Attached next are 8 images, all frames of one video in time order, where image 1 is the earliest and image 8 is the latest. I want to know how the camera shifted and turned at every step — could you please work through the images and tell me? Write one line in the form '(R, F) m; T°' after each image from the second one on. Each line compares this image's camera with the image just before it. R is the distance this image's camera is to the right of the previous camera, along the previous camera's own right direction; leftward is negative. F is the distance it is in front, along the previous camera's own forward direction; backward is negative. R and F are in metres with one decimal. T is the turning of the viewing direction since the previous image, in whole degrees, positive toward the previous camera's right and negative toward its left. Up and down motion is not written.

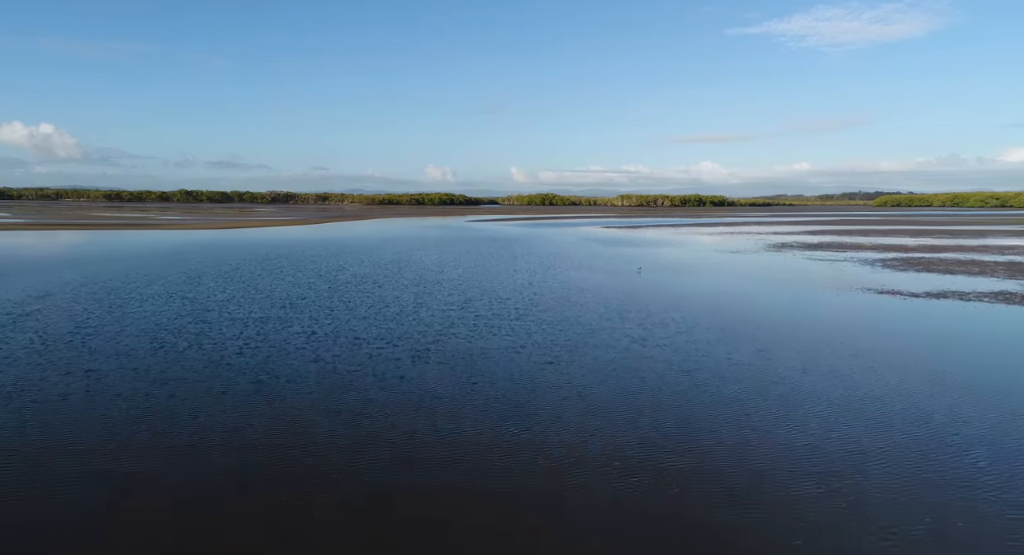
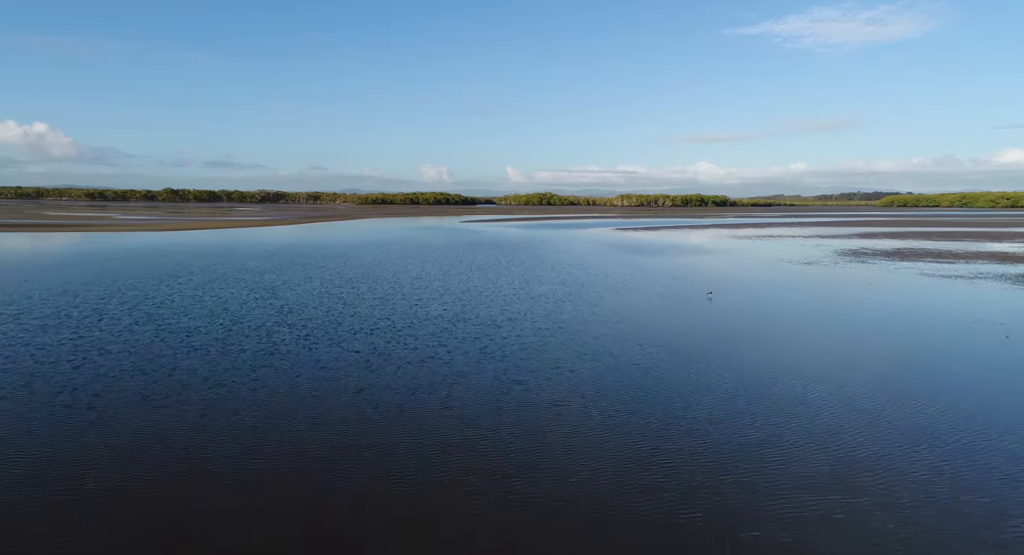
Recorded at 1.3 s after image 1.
(-0.1, +2.6) m; 0°
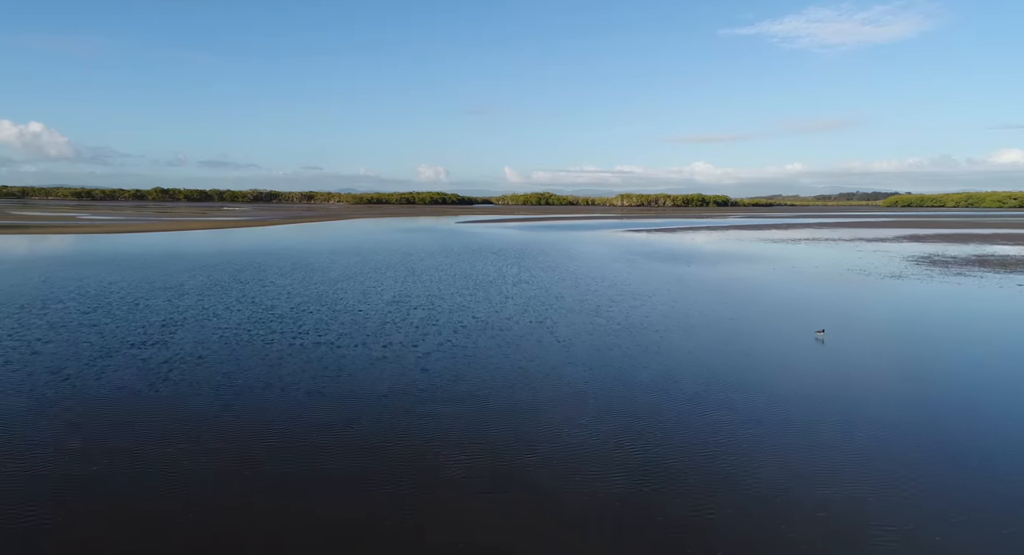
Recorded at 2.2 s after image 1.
(-0.1, +1.8) m; 0°
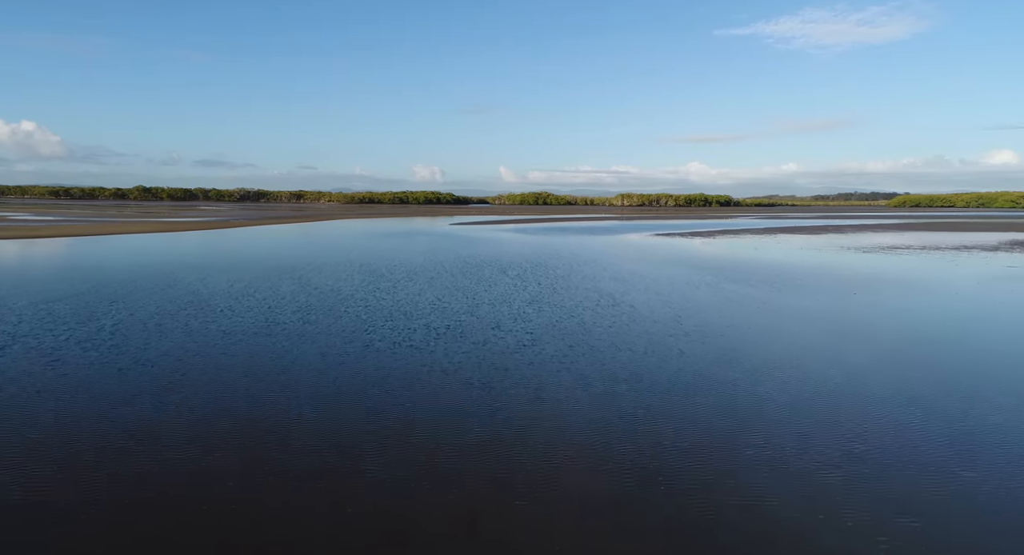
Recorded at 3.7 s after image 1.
(-0.2, +3.1) m; 0°
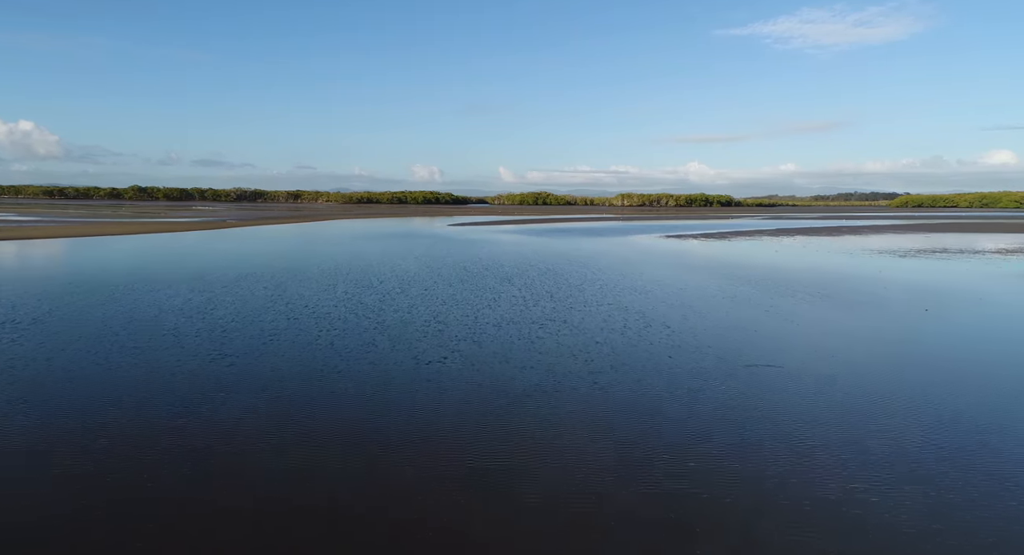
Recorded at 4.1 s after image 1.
(-0.1, +0.8) m; 0°
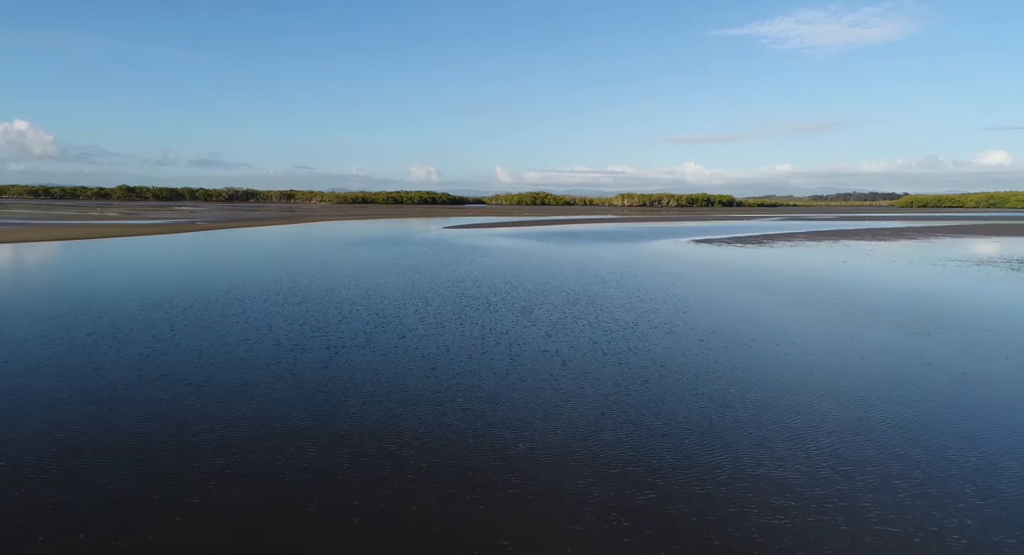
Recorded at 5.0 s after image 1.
(-0.2, +1.9) m; 0°
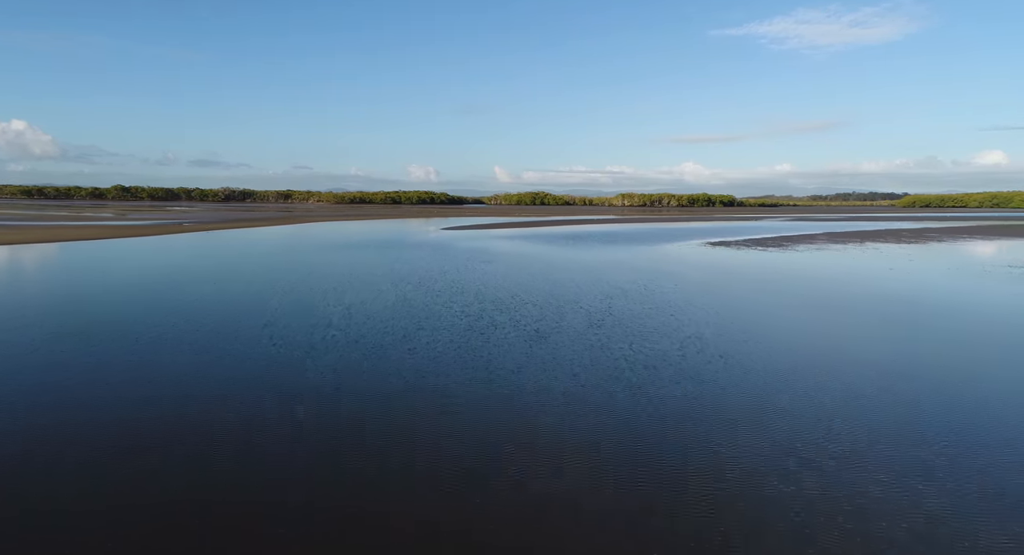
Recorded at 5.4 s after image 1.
(-0.1, +0.9) m; 0°
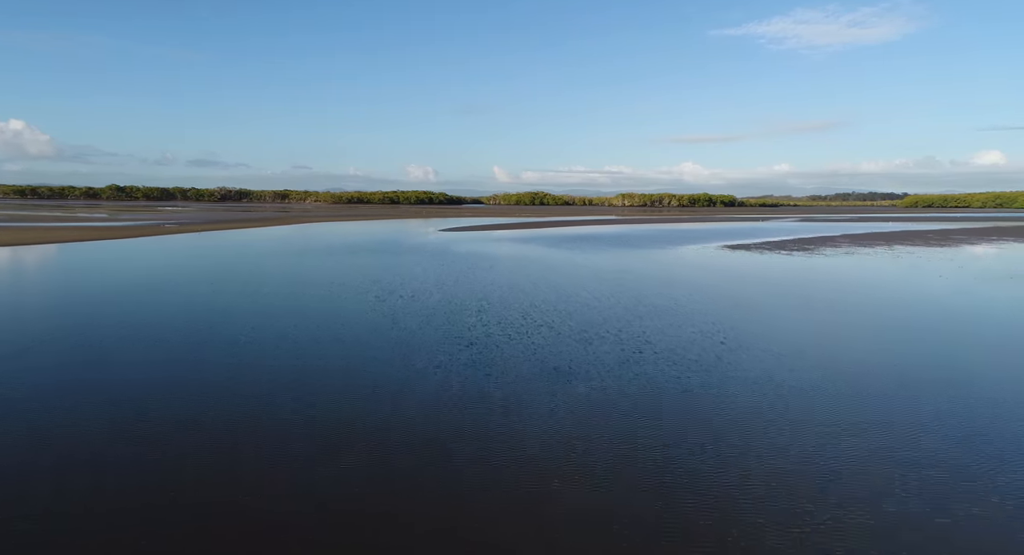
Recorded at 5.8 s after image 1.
(-0.1, +0.9) m; 0°
